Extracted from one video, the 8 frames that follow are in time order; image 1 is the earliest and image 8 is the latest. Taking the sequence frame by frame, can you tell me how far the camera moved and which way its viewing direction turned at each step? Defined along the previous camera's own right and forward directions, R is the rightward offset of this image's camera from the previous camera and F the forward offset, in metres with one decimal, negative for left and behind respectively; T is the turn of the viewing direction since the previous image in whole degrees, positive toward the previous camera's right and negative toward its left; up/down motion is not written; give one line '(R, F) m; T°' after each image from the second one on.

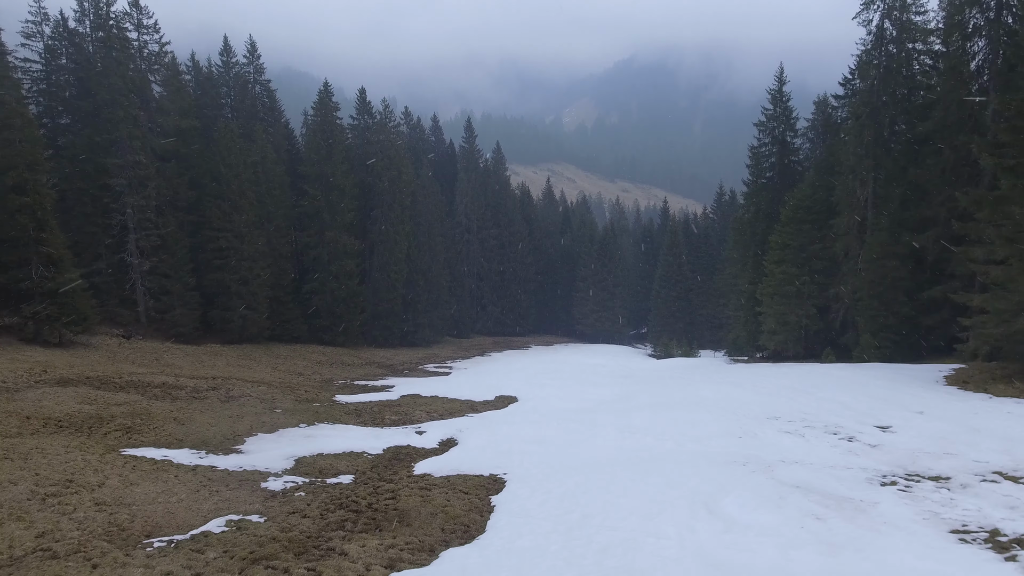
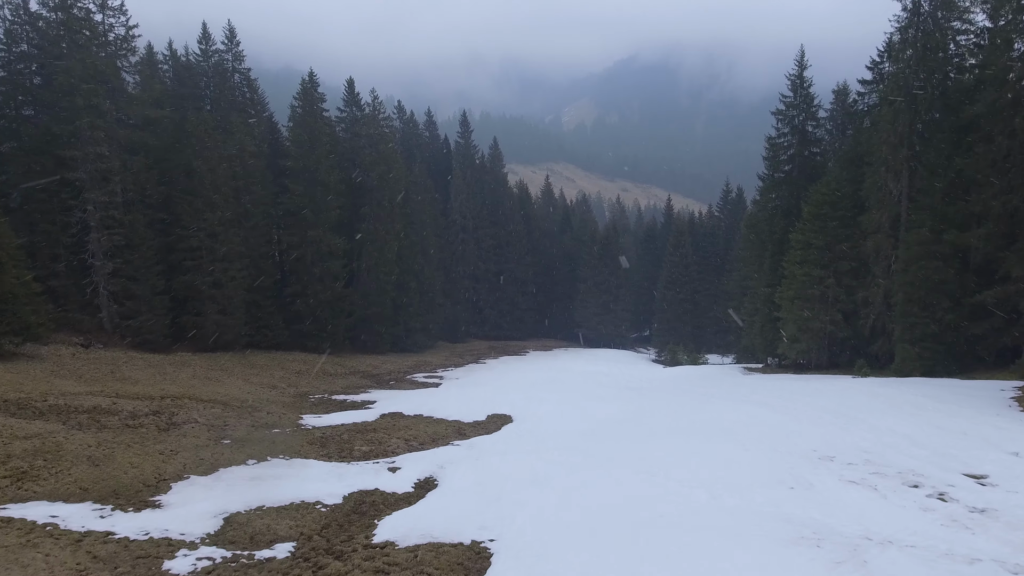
(+0.1, +2.1) m; 0°
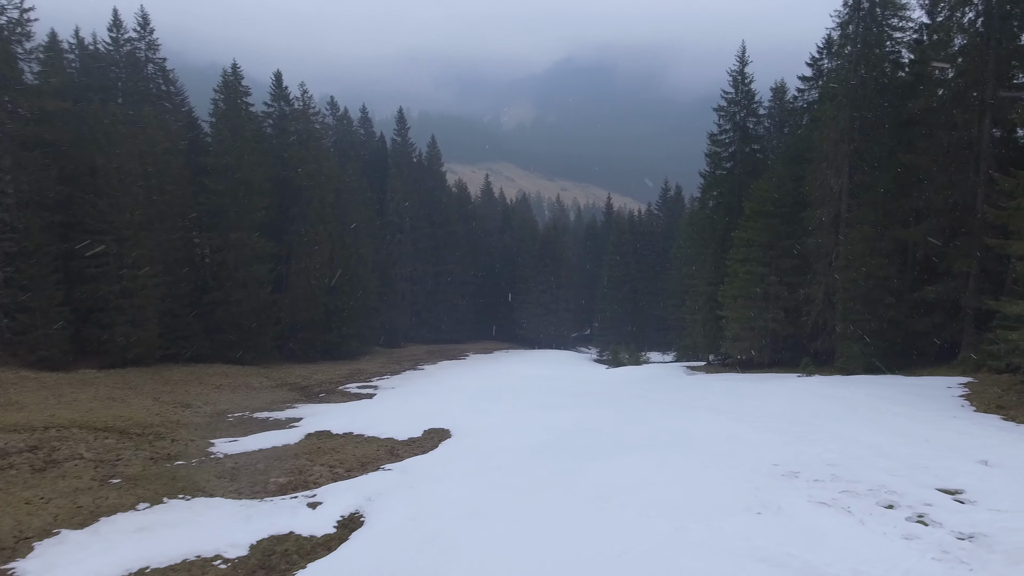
(+0.1, +1.0) m; +5°
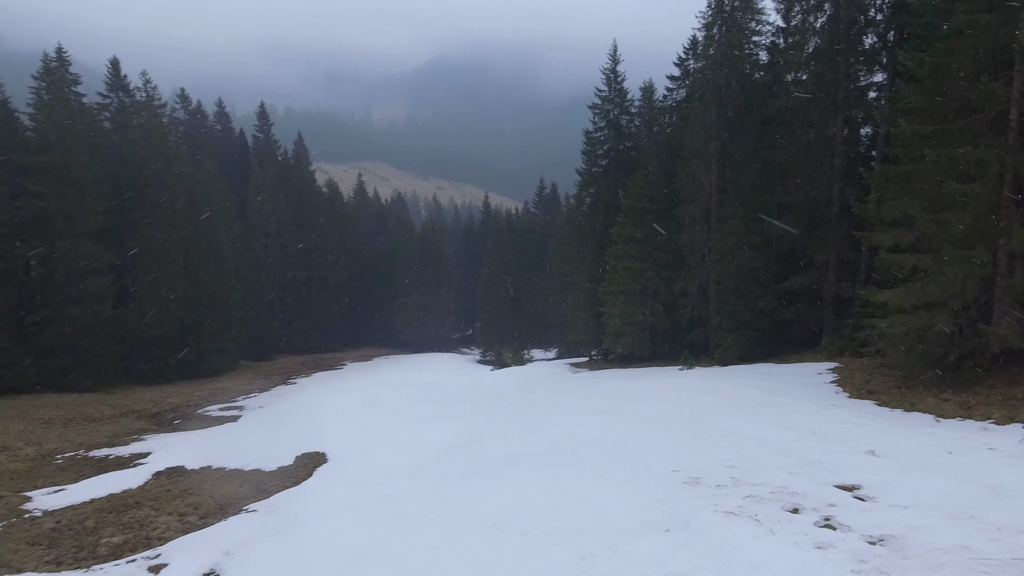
(0.0, +0.9) m; +11°
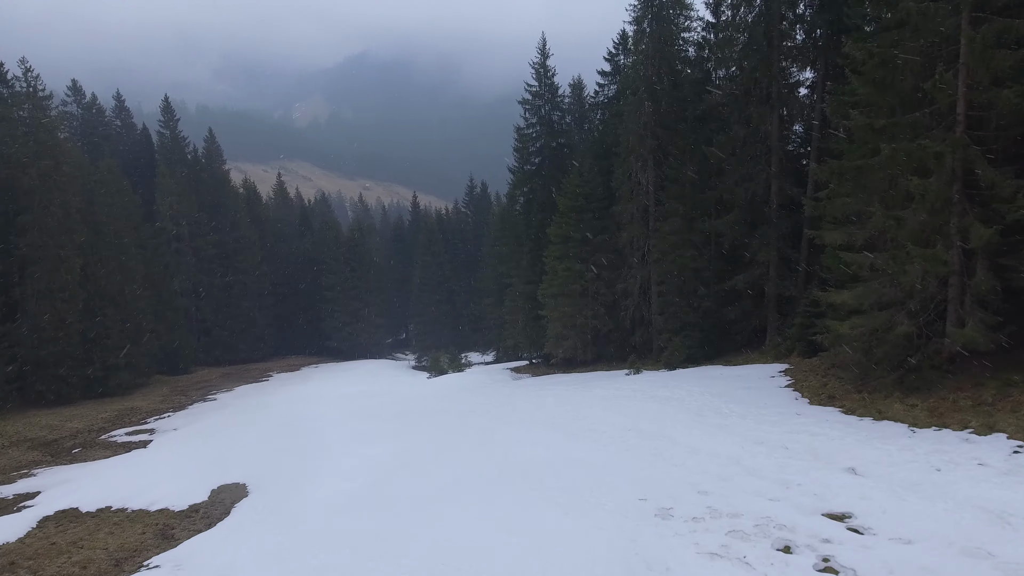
(-0.1, +1.0) m; +6°
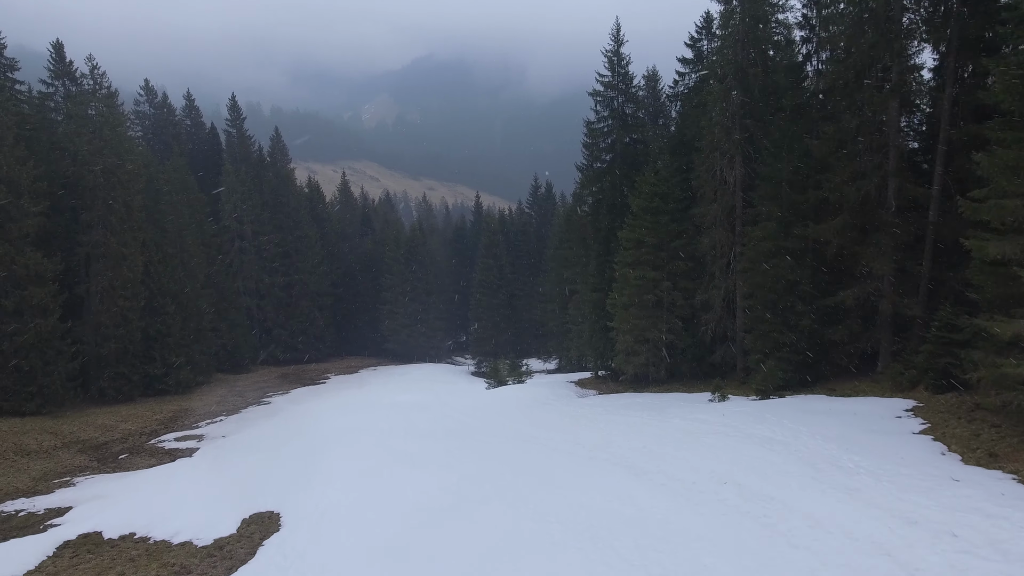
(-0.1, +1.8) m; -6°
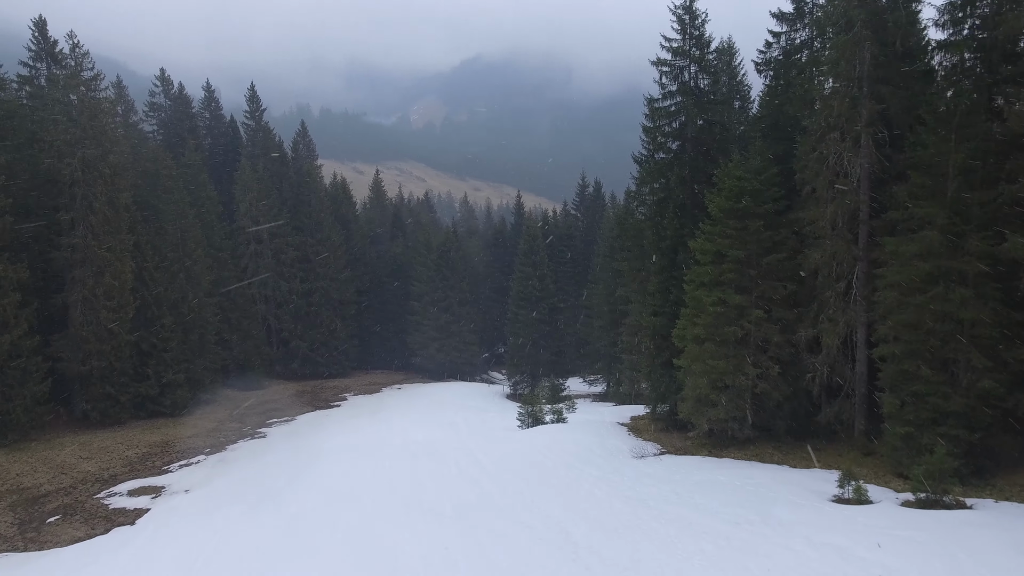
(+0.2, +4.6) m; -4°
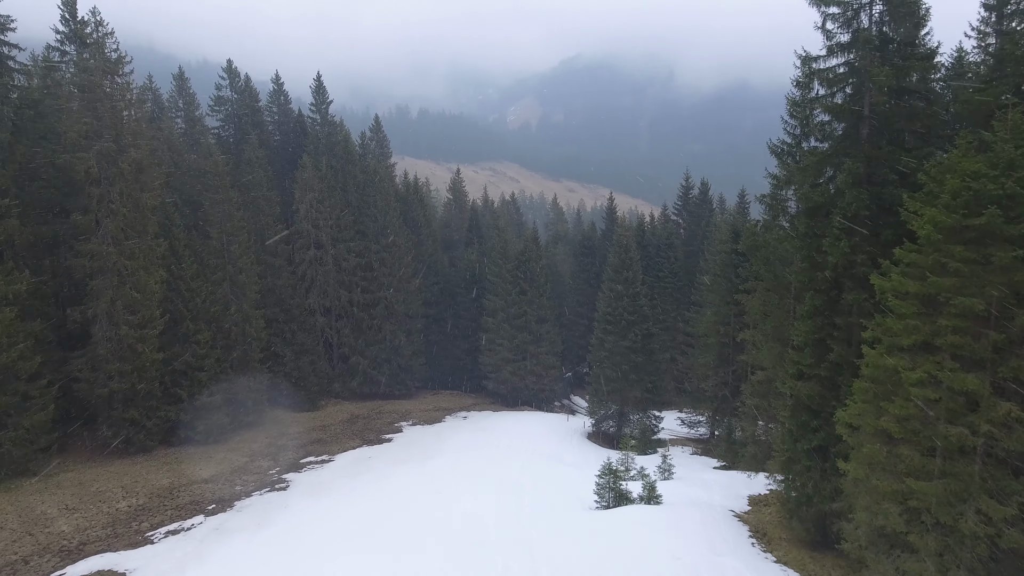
(+0.3, +5.1) m; -8°
